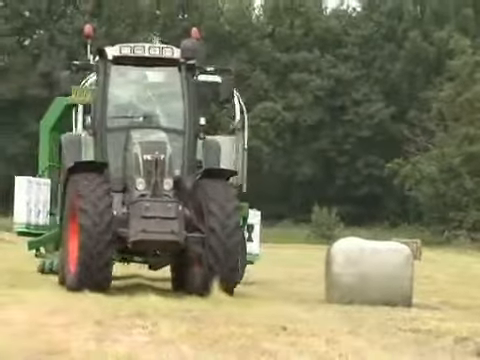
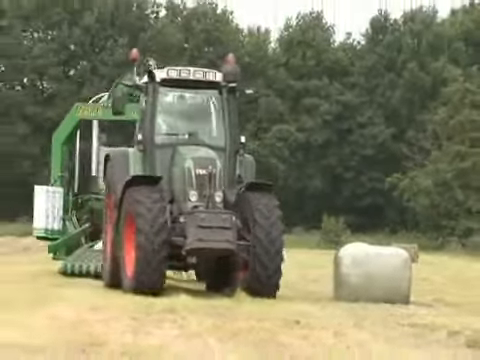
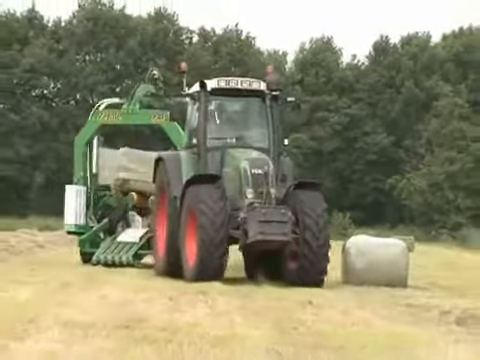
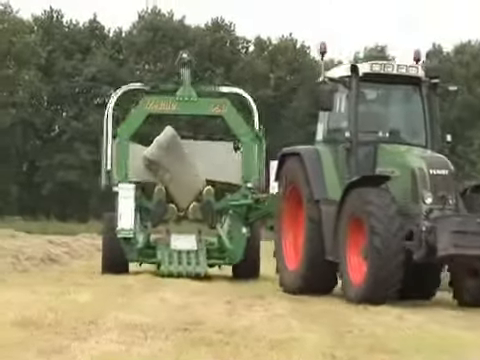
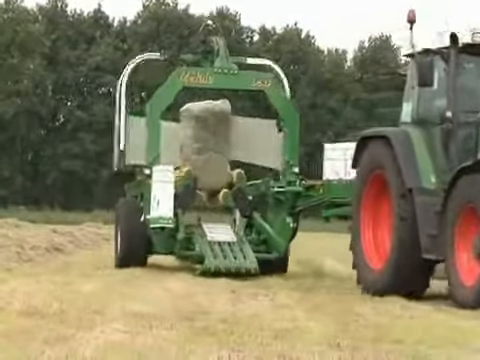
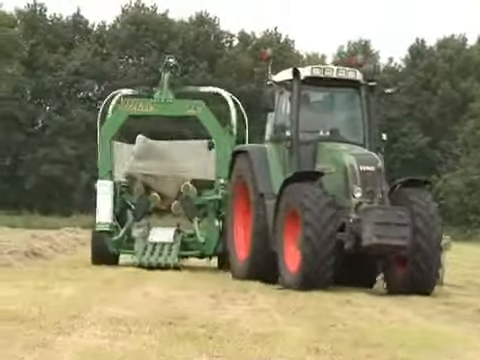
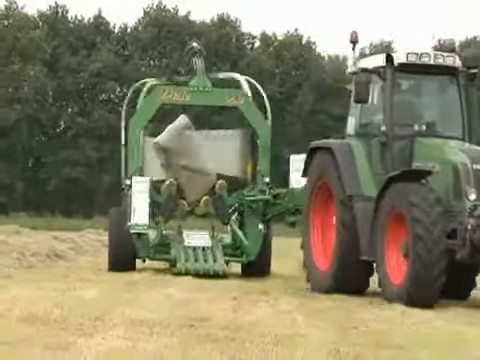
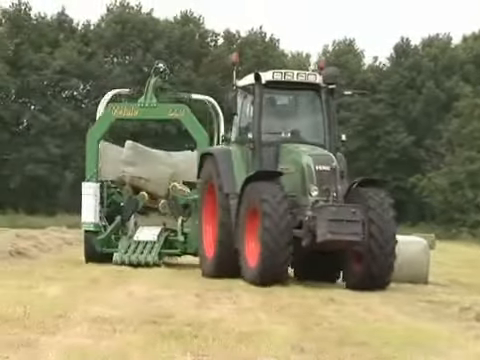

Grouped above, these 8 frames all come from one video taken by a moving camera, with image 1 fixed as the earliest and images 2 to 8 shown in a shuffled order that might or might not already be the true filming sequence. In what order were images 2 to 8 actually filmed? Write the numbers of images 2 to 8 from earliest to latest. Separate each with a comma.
2, 3, 8, 6, 4, 7, 5
